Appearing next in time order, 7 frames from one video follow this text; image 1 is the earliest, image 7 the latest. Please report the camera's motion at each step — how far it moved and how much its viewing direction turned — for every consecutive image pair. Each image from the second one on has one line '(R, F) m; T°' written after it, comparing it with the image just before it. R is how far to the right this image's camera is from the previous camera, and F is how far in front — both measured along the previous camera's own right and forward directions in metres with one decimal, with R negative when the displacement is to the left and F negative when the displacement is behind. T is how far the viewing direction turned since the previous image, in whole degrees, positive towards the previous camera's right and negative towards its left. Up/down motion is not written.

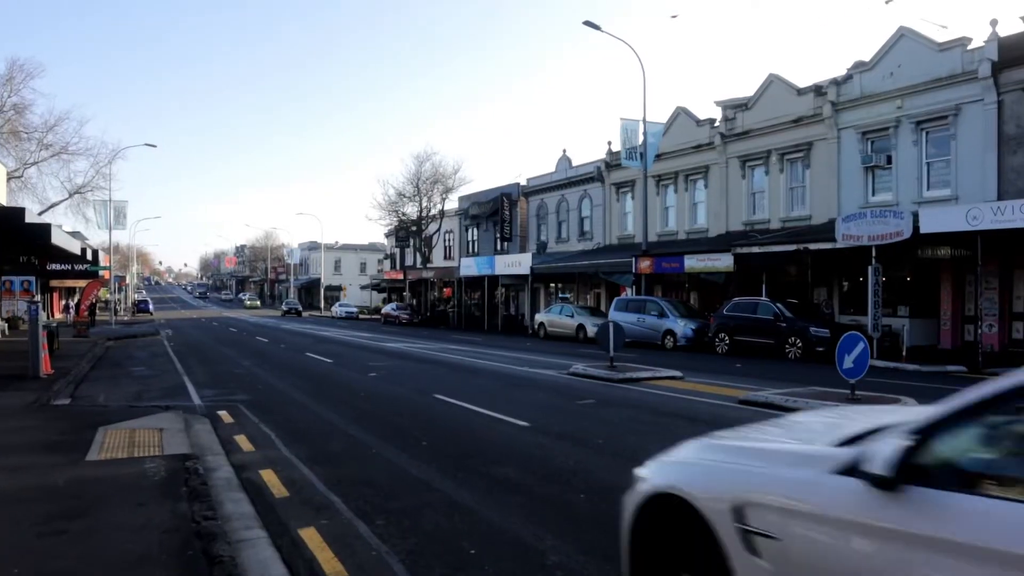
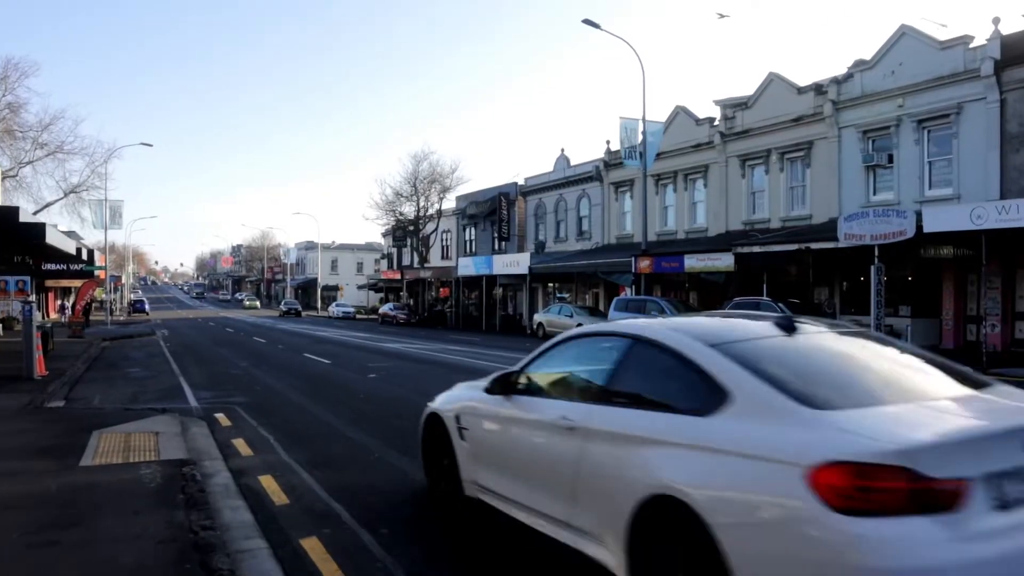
(-0.1, +0.2) m; 0°
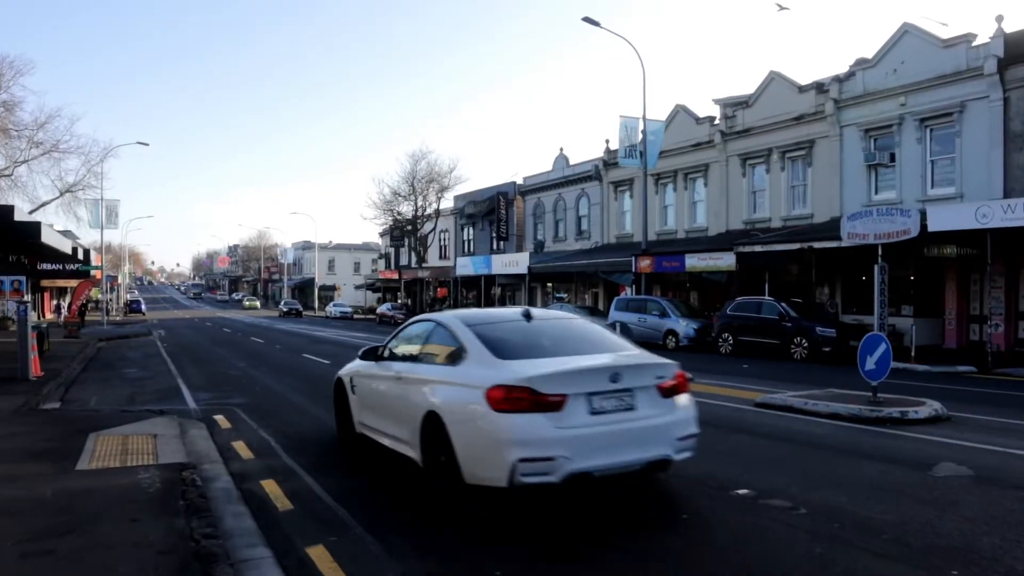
(-0.1, +0.2) m; 0°
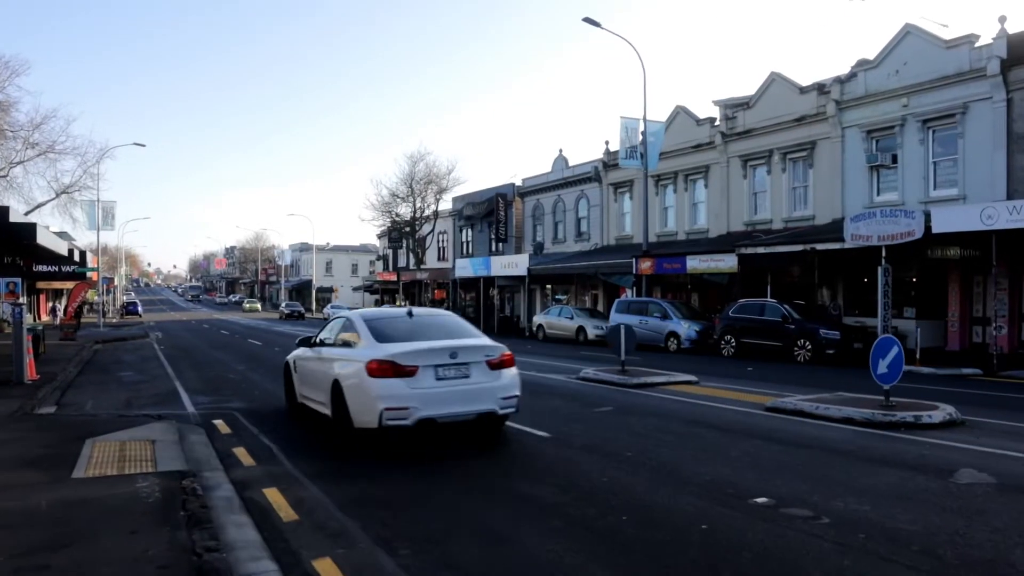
(-0.1, +0.2) m; 0°
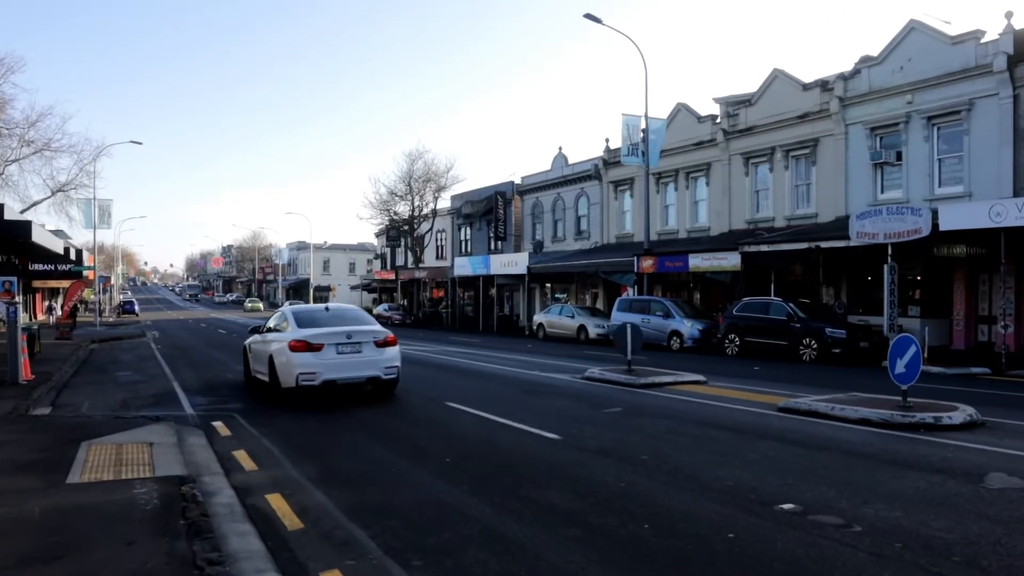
(-0.1, +0.3) m; 0°
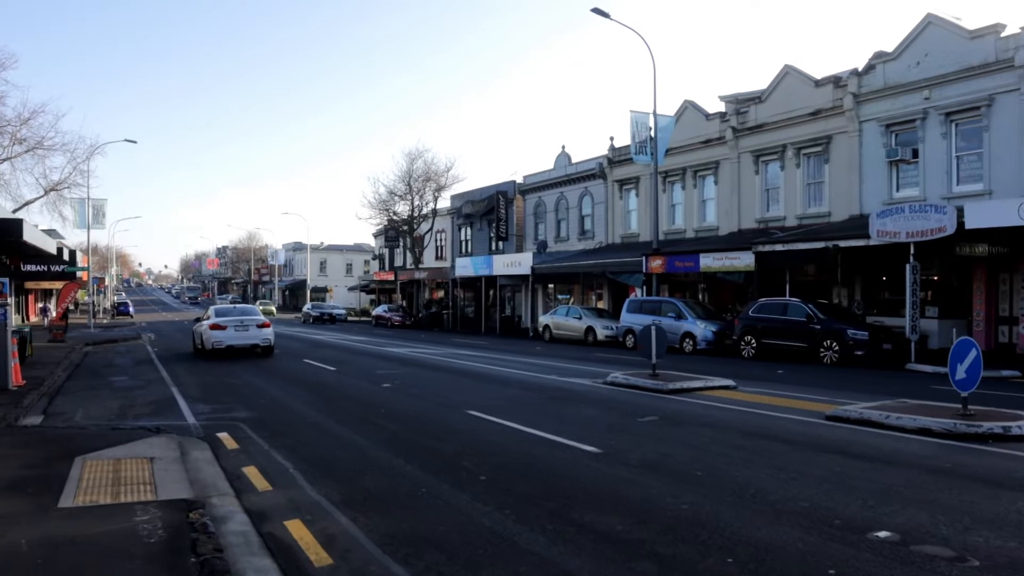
(-0.4, +0.8) m; 0°
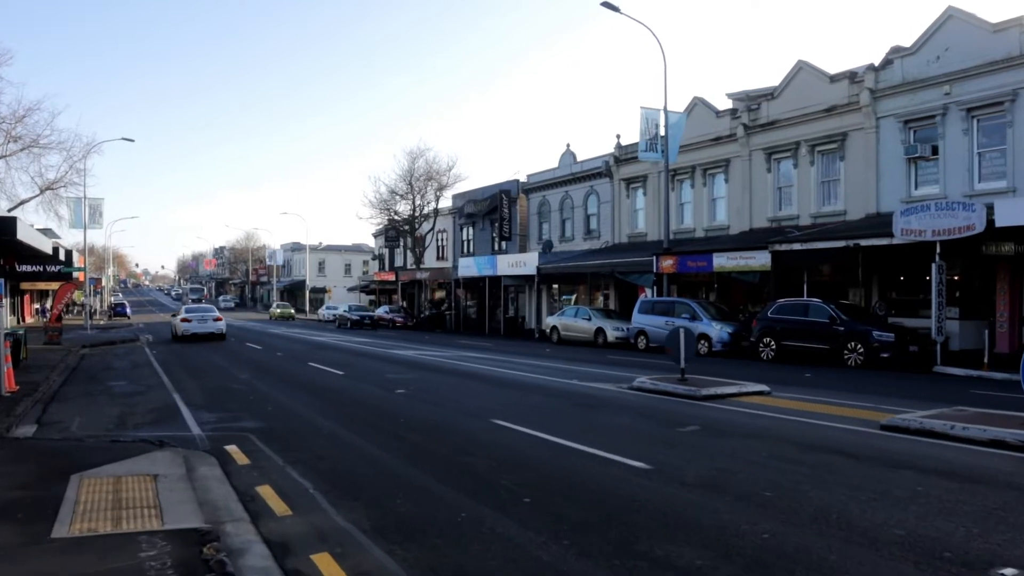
(-0.4, +0.8) m; 0°
